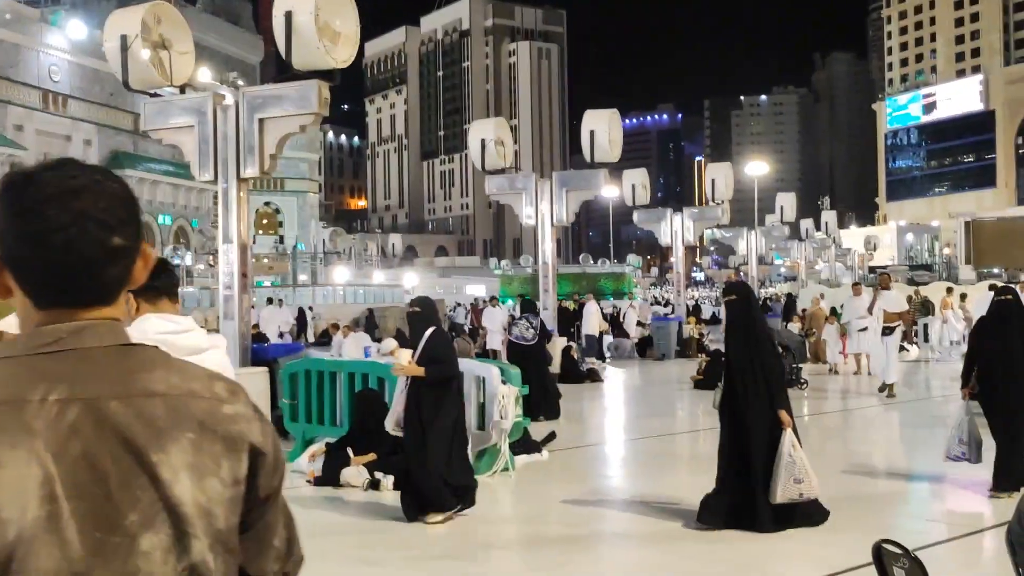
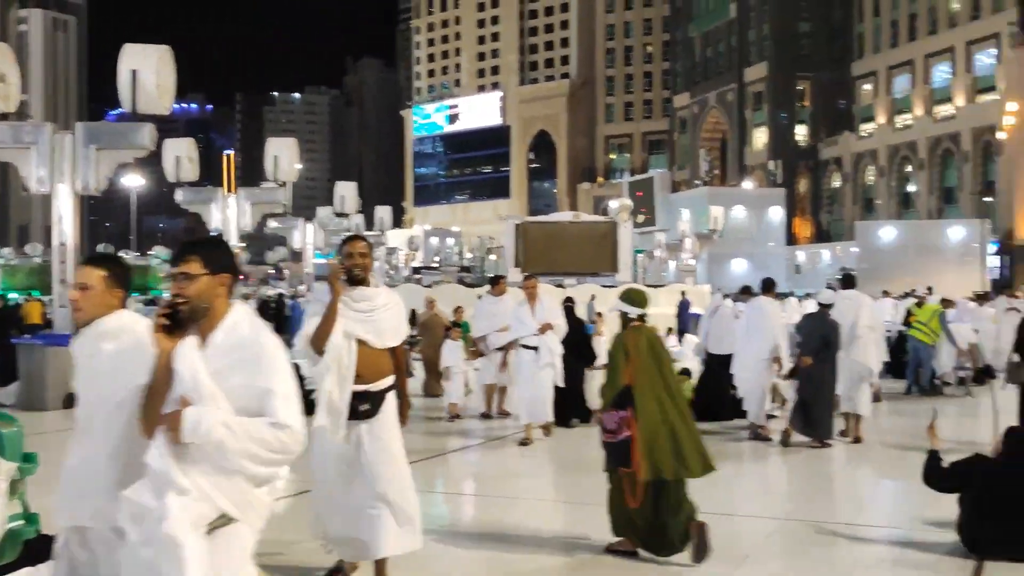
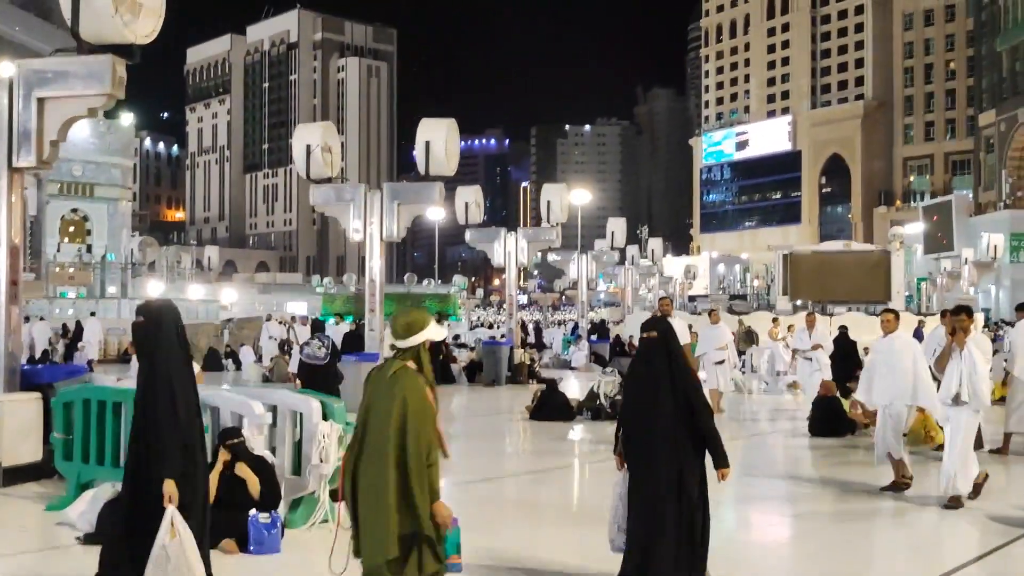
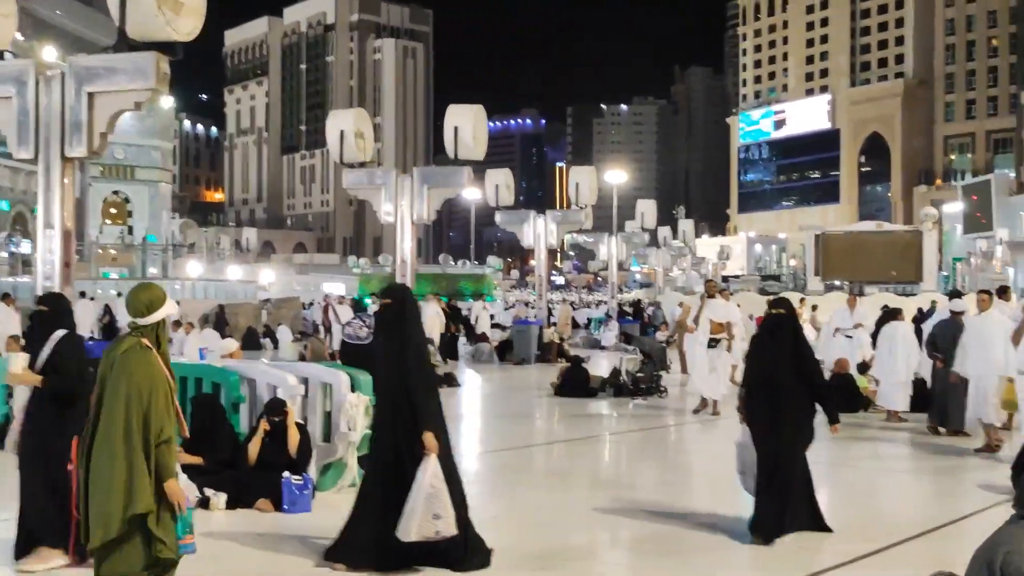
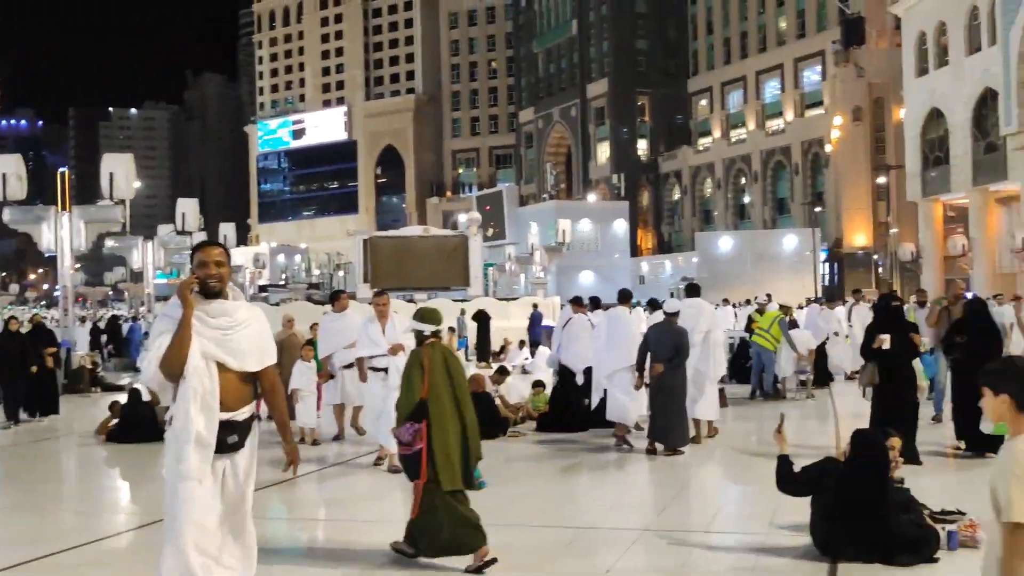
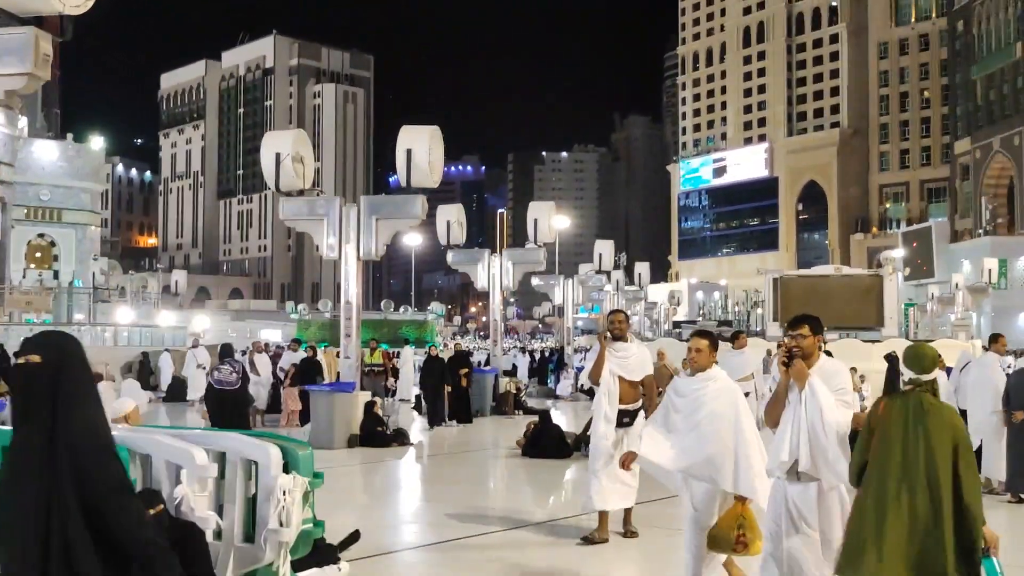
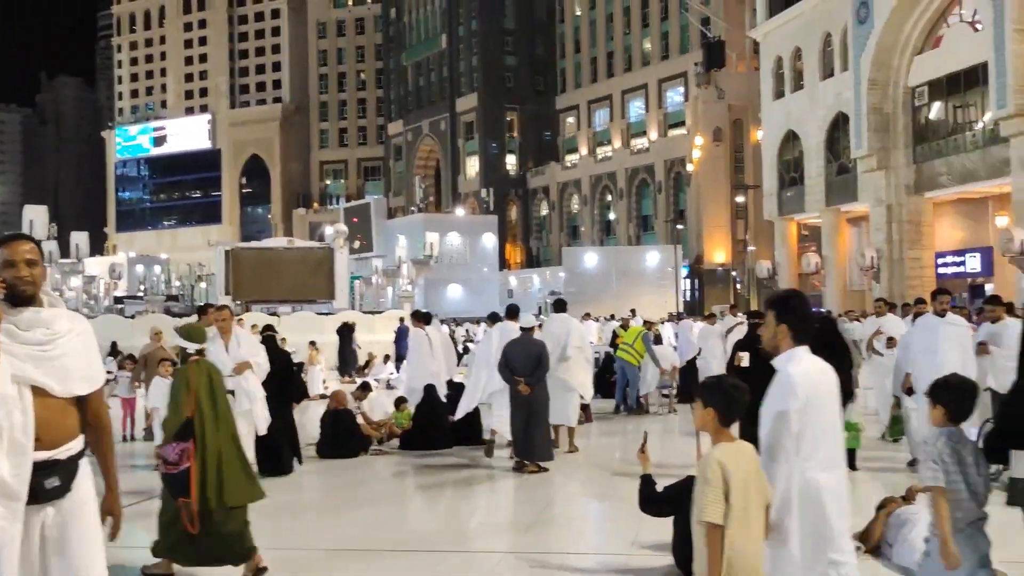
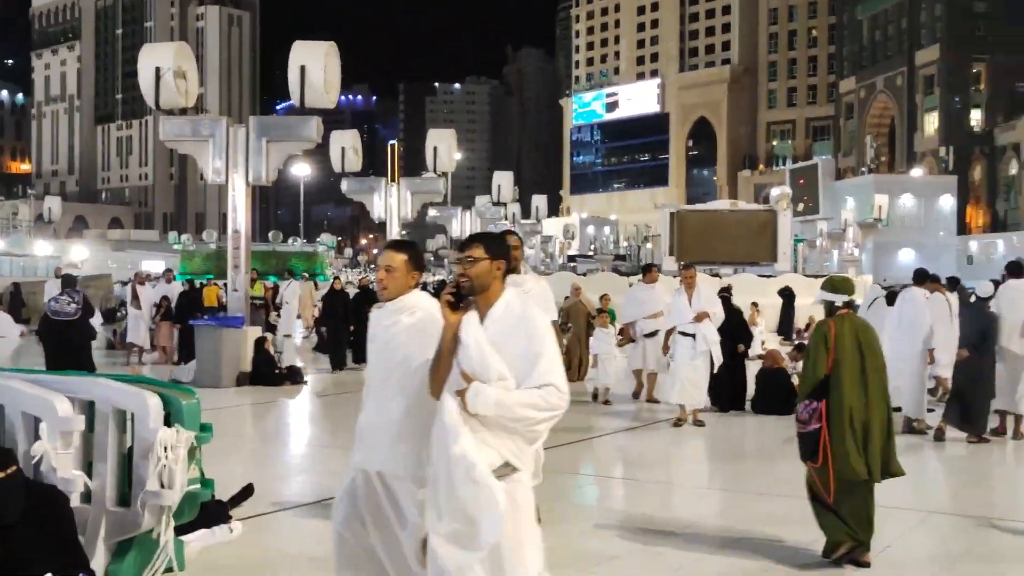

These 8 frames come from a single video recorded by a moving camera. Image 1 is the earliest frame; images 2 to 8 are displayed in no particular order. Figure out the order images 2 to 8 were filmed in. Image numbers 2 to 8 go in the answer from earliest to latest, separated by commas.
4, 3, 6, 8, 2, 5, 7
